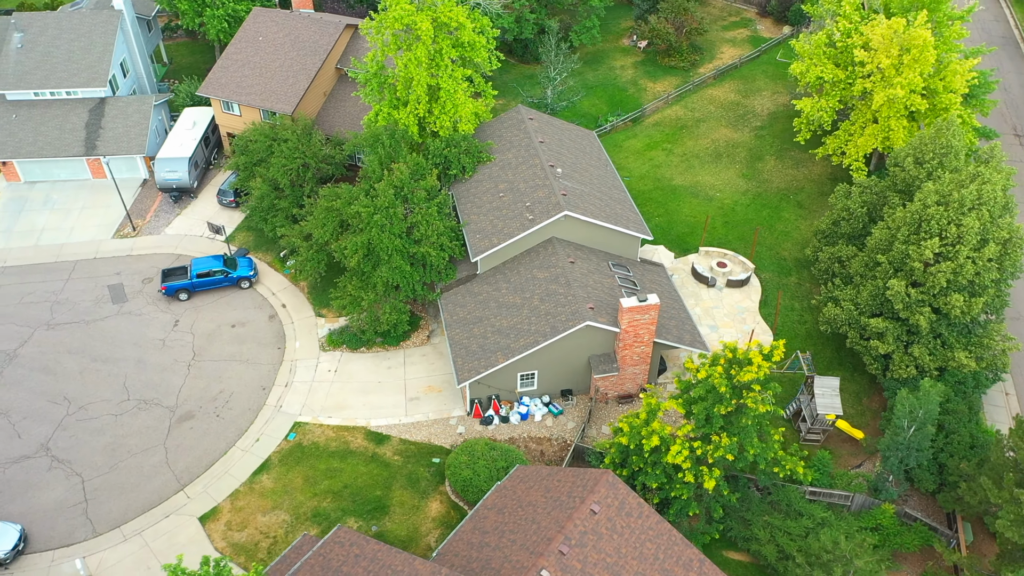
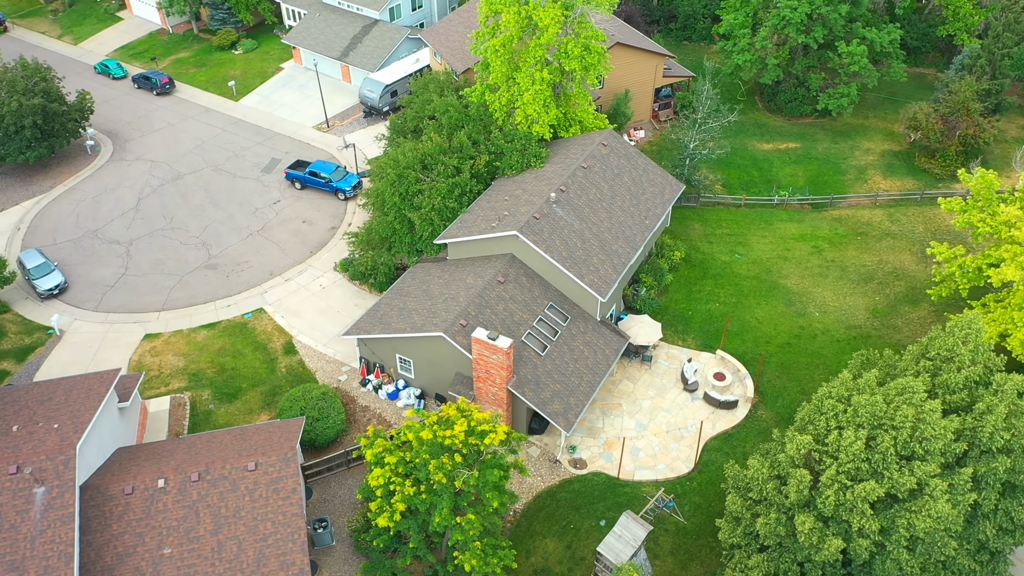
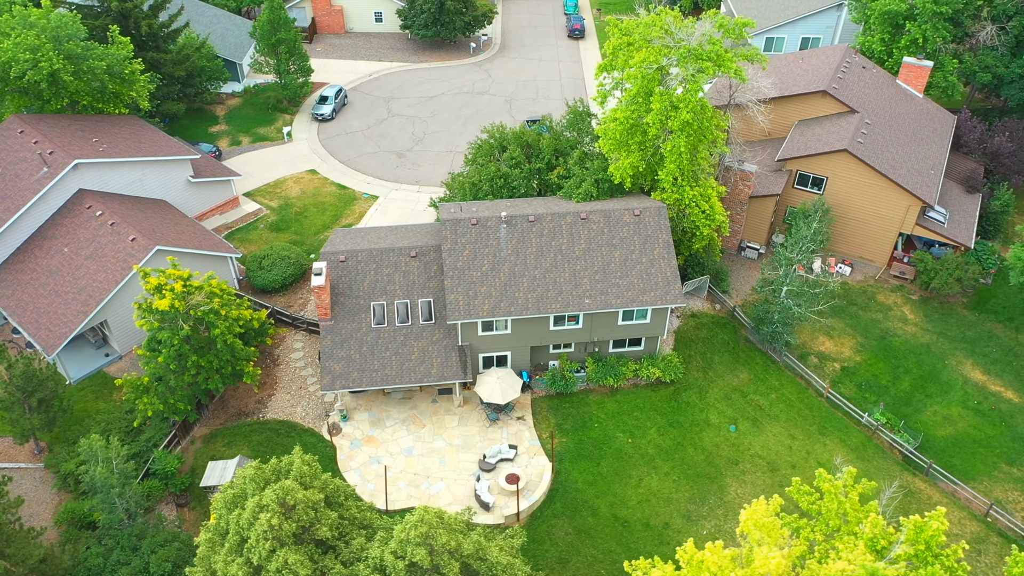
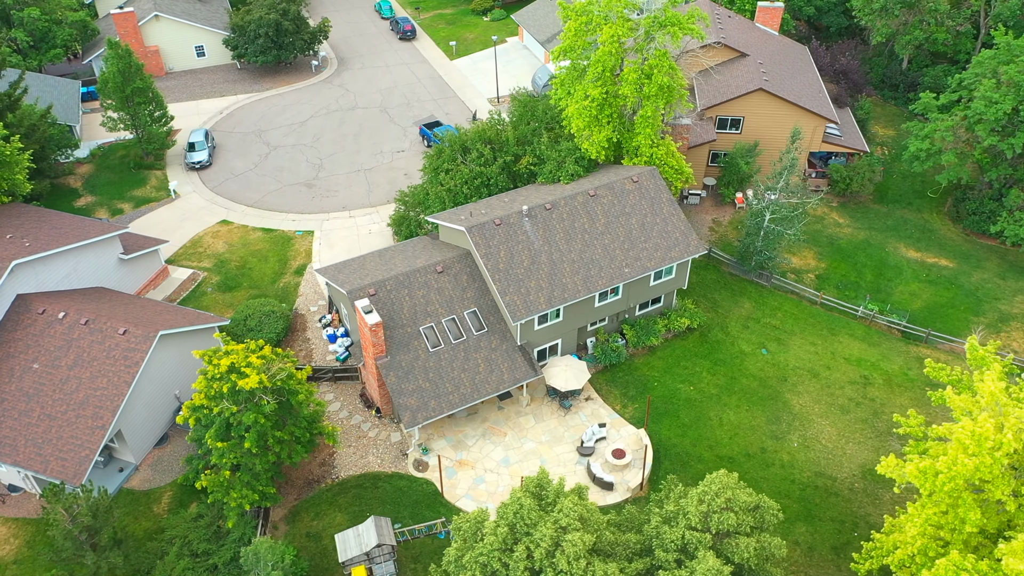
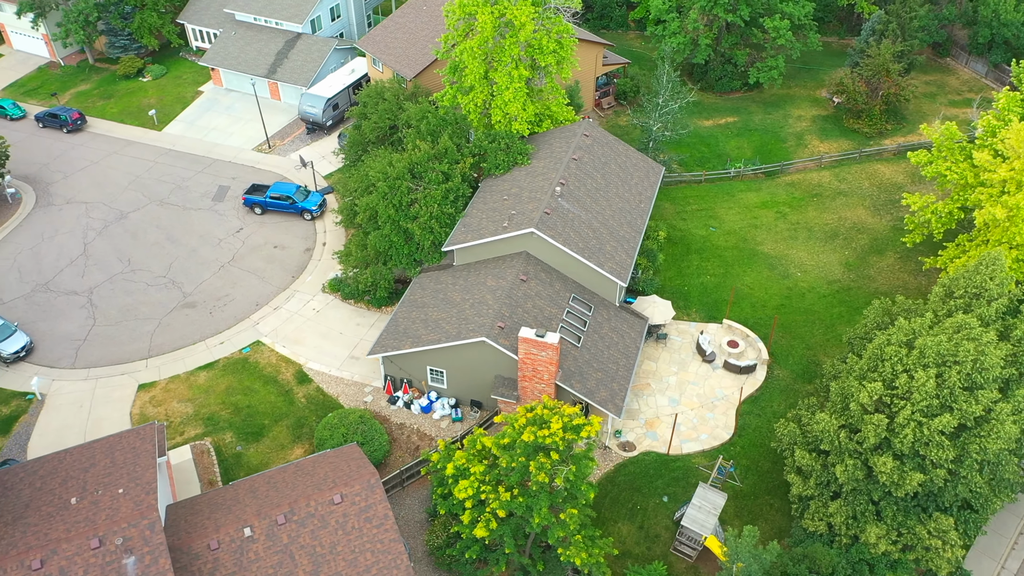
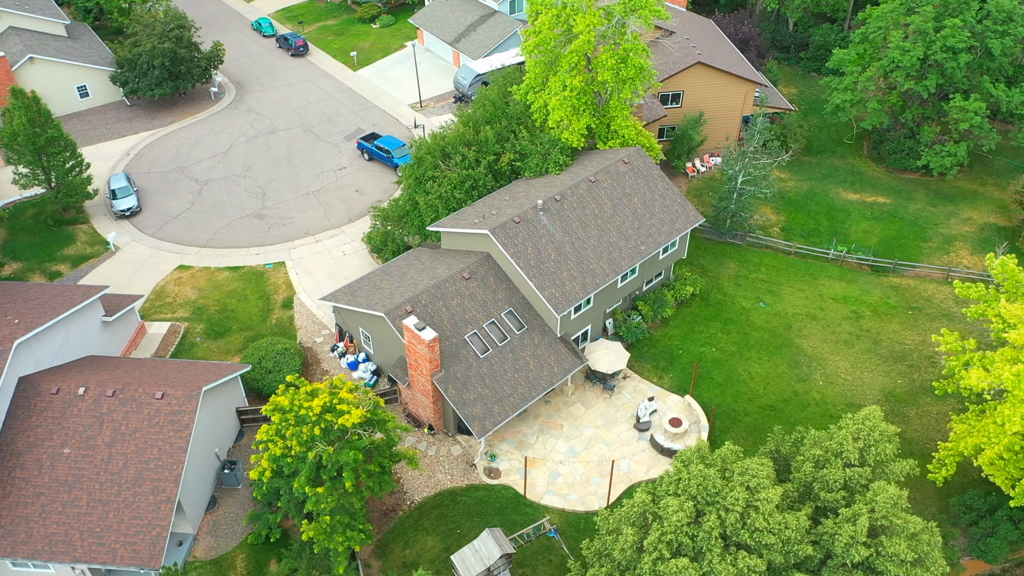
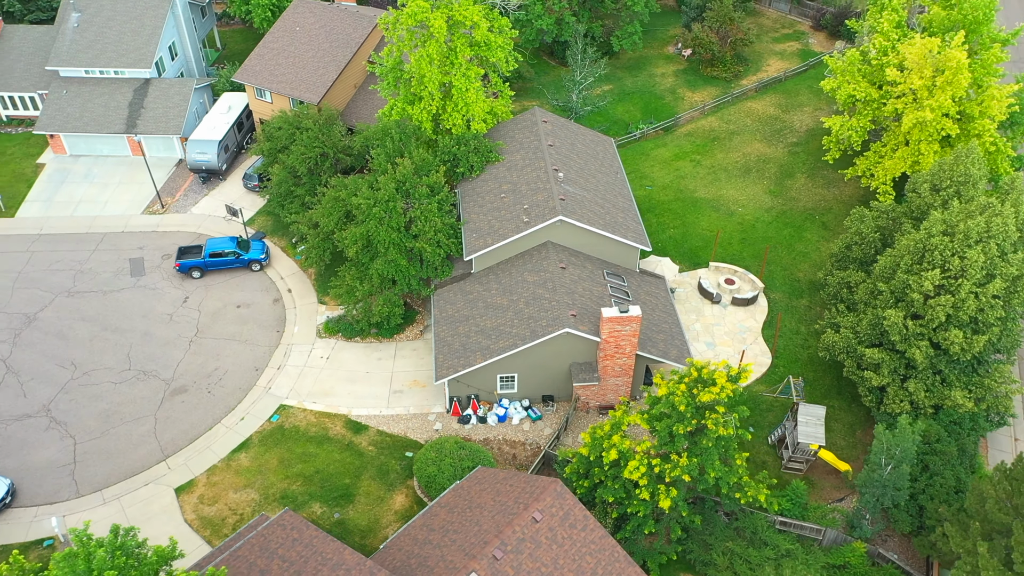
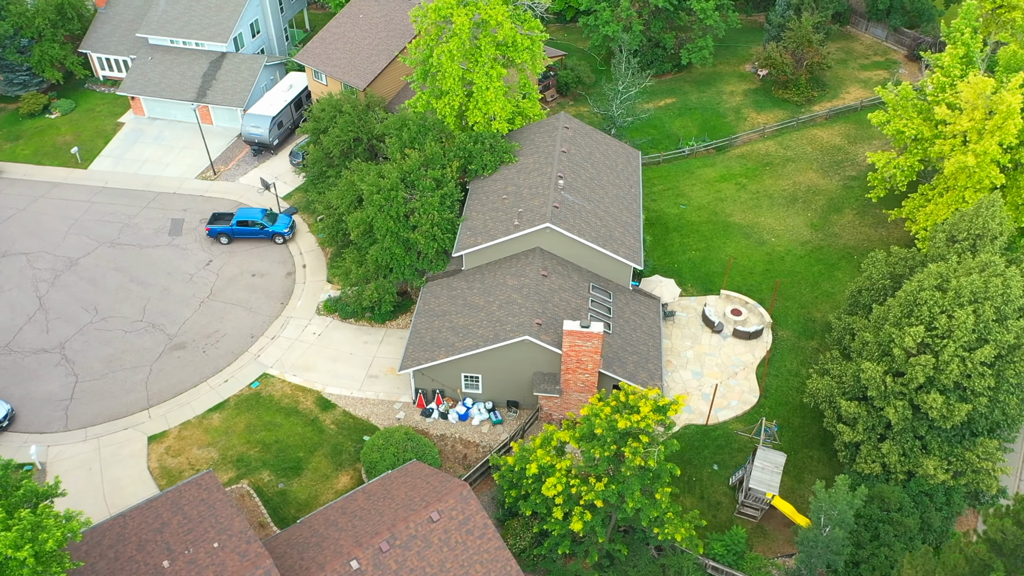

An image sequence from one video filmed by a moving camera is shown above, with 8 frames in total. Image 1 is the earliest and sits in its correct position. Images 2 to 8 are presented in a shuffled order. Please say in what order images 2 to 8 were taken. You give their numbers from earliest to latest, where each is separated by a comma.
7, 8, 5, 2, 6, 4, 3
